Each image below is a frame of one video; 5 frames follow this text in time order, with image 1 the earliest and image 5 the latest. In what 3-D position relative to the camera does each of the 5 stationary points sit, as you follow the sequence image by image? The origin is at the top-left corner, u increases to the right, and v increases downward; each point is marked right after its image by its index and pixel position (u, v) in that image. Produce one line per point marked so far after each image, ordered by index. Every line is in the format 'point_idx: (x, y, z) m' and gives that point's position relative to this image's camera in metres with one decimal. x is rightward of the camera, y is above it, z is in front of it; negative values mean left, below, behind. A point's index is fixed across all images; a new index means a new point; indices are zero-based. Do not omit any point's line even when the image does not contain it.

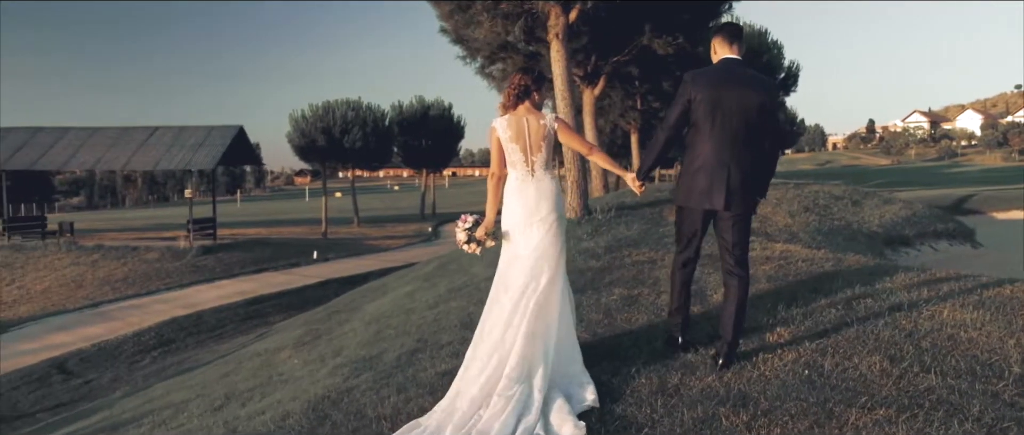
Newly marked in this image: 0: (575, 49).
0: (+1.2, +3.3, +15.9) m
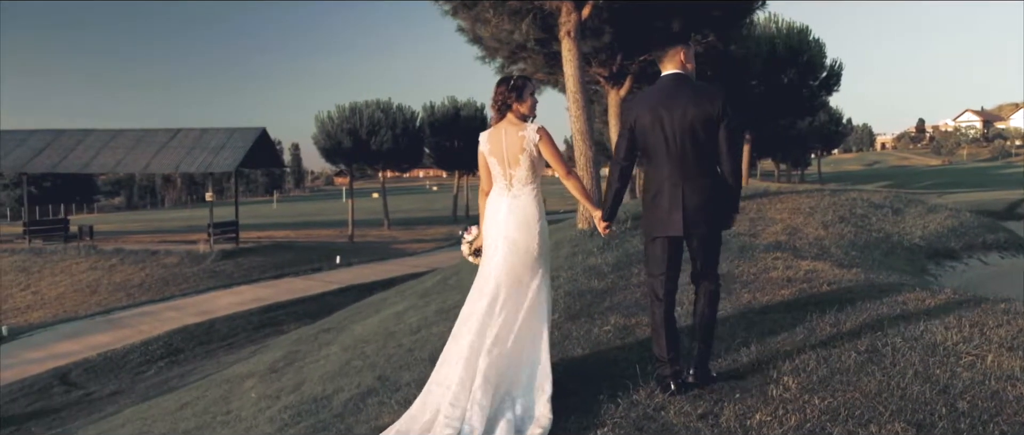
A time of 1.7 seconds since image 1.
0: (+1.6, +3.1, +15.1) m
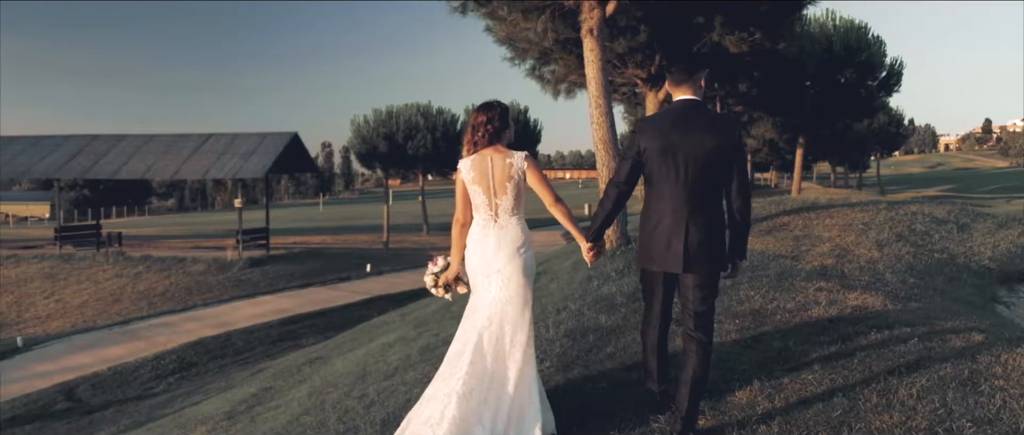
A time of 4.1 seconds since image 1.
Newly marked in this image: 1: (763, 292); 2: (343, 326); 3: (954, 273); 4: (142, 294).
0: (+2.0, +2.9, +14.0) m
1: (+2.2, -0.6, +7.0) m
2: (-3.5, -2.3, +17.1) m
3: (+4.8, -0.6, +8.9) m
4: (-8.7, -1.8, +19.3) m
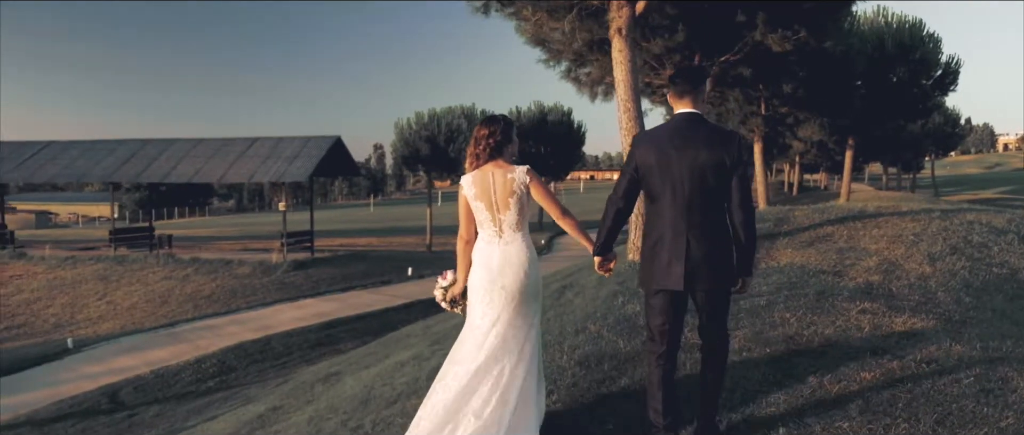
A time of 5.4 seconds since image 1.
0: (+2.6, +2.8, +13.6) m
1: (+2.3, -0.8, +6.6) m
2: (-2.7, -2.4, +17.0) m
3: (+5.1, -0.7, +8.3) m
4: (-7.8, -1.9, +19.6) m
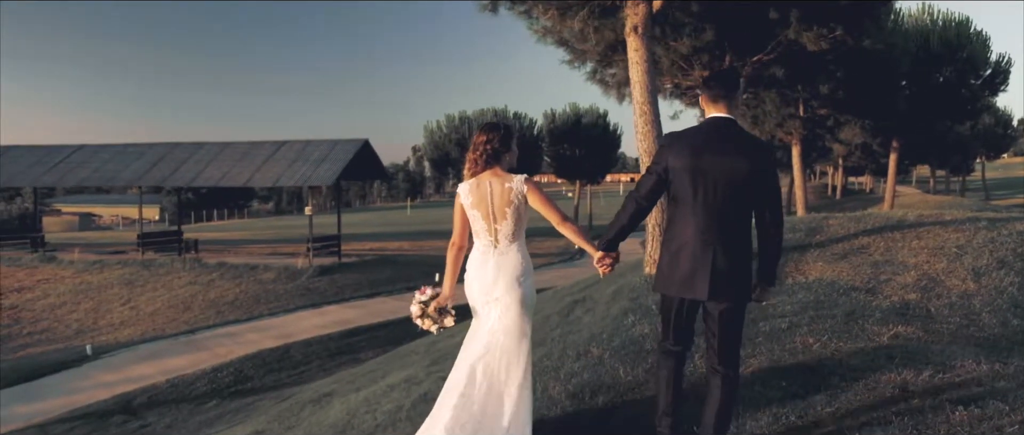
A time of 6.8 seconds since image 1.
0: (+3.0, +2.7, +13.0) m
1: (+2.3, -0.9, +6.0) m
2: (-2.2, -2.5, +16.7) m
3: (+5.1, -0.9, +7.5) m
4: (-7.1, -2.0, +19.5) m
